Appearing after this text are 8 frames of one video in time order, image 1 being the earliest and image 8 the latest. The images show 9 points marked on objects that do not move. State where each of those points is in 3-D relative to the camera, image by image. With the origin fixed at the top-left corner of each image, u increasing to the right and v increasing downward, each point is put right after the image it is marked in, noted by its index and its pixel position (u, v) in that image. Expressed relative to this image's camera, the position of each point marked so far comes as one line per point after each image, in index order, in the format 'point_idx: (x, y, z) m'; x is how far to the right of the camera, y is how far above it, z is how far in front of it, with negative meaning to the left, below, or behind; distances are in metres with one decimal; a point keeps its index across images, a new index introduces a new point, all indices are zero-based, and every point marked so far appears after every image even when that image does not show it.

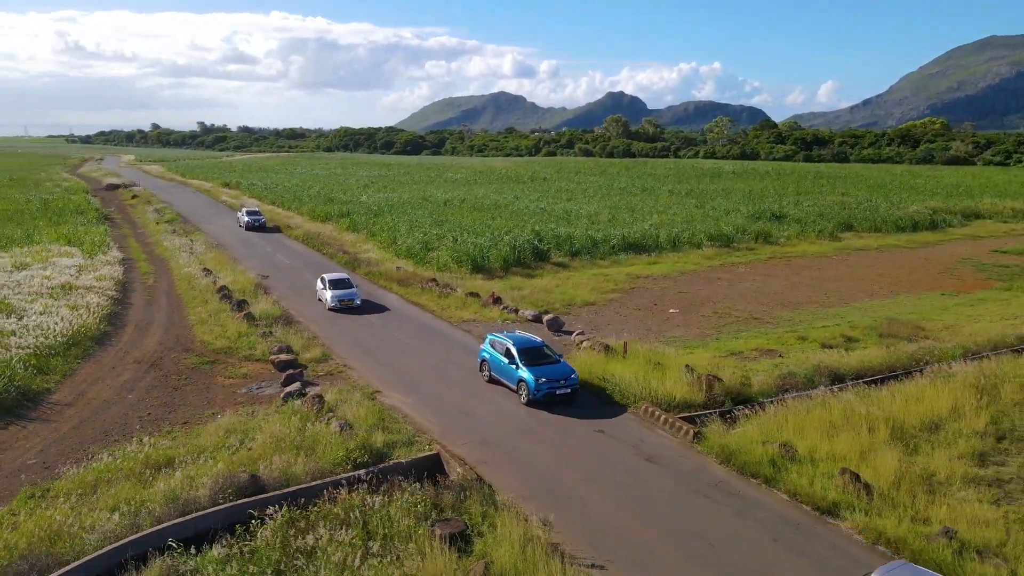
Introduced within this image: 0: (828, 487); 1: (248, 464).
0: (+5.5, -3.6, +13.2) m
1: (-5.1, -3.3, +14.2) m
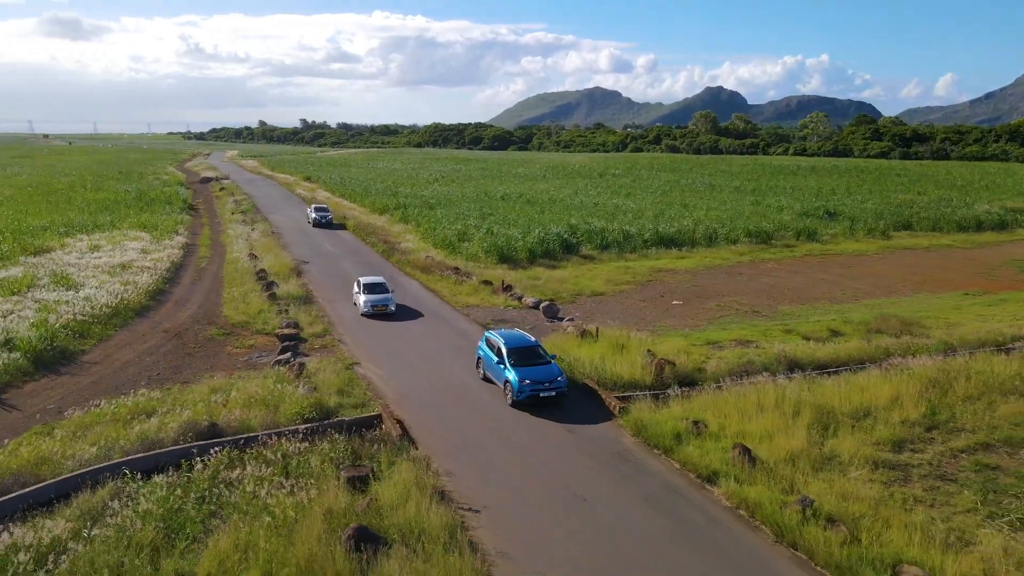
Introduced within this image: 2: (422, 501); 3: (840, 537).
0: (+3.8, -3.3, +14.2) m
1: (-6.6, -2.8, +16.5) m
2: (-1.5, -3.6, +12.3) m
3: (+5.0, -3.9, +11.6) m
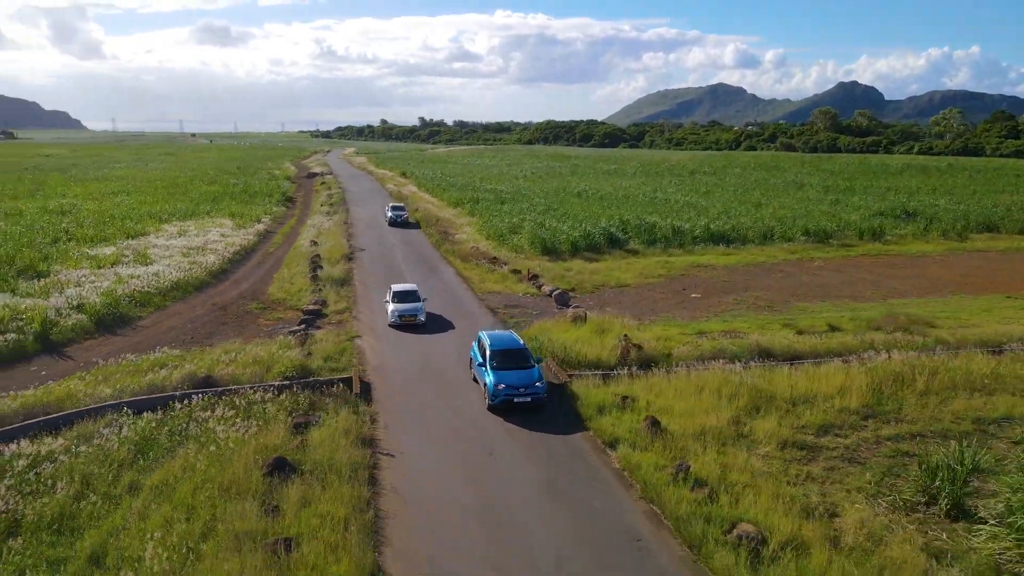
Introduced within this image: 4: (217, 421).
0: (+2.3, -3.0, +15.4) m
1: (-7.7, -2.1, +19.2) m
2: (-3.3, -3.1, +14.3) m
3: (+3.0, -3.6, +12.7) m
4: (-6.2, -2.8, +15.3) m
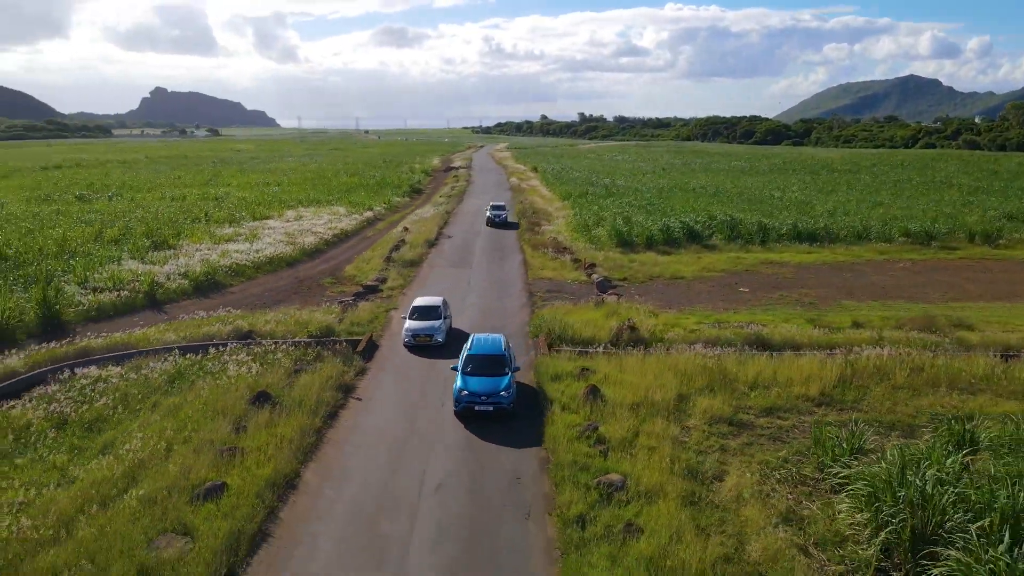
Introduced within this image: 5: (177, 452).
0: (+1.2, -2.5, +17.1) m
1: (-7.8, -1.2, +22.9) m
2: (-4.5, -2.3, +17.2) m
3: (+1.3, -3.1, +14.3) m
4: (-7.1, -1.9, +18.7) m
5: (-6.4, -3.1, +14.0) m
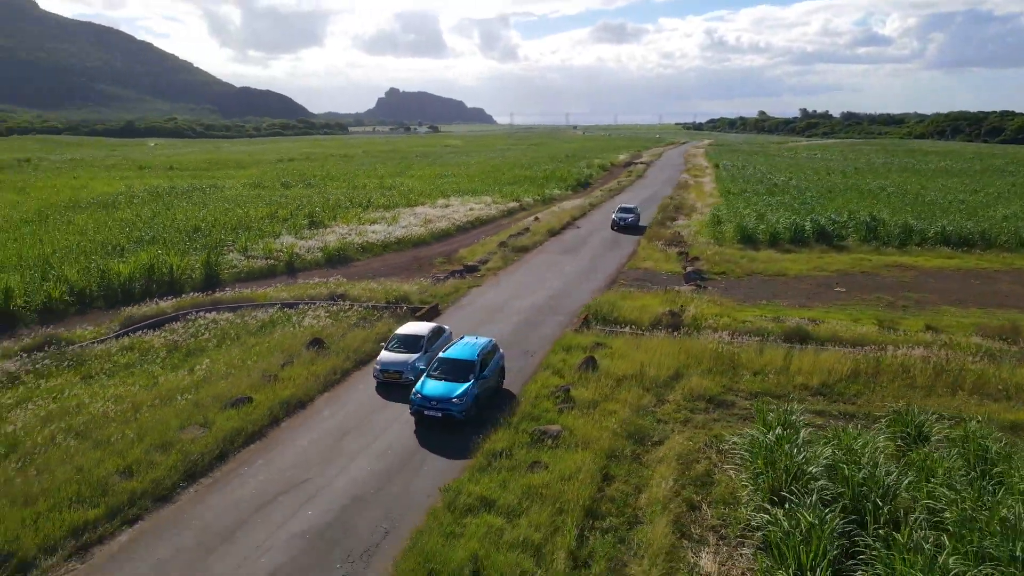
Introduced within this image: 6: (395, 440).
0: (+1.3, -1.9, +19.0) m
1: (-5.7, -0.1, +26.9) m
2: (-4.1, -1.4, +20.6) m
3: (+0.7, -2.6, +16.2) m
4: (-6.2, -0.9, +22.7) m
5: (-6.8, -2.1, +18.0) m
6: (-2.4, -3.1, +14.9) m
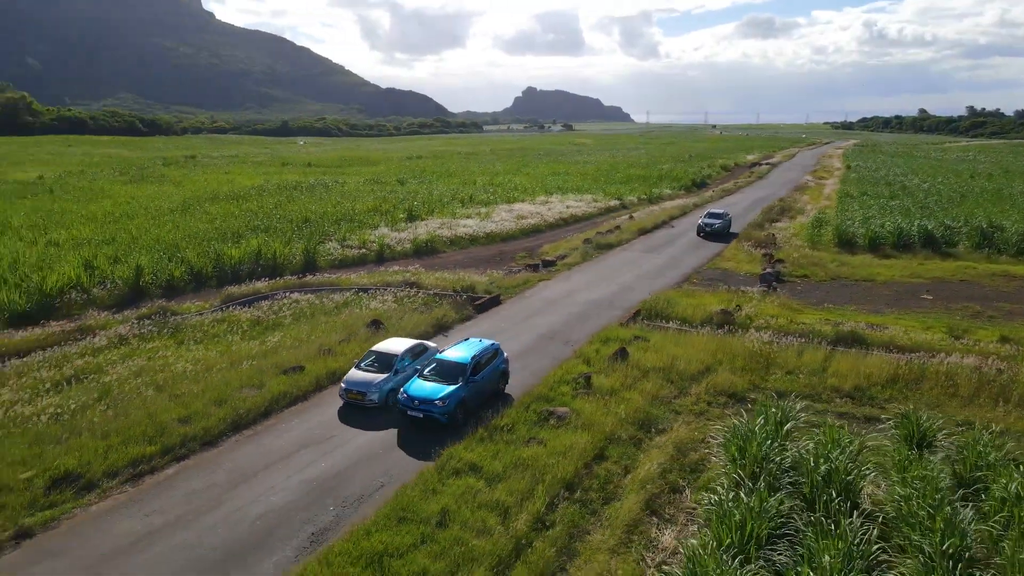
0: (+2.3, -1.7, +19.8) m
1: (-3.2, +0.3, +28.8) m
2: (-2.8, -1.0, +22.3) m
3: (+1.2, -2.4, +17.2) m
4: (-4.4, -0.4, +24.8) m
5: (-5.9, -1.6, +20.2) m
6: (-2.1, -2.7, +16.4) m
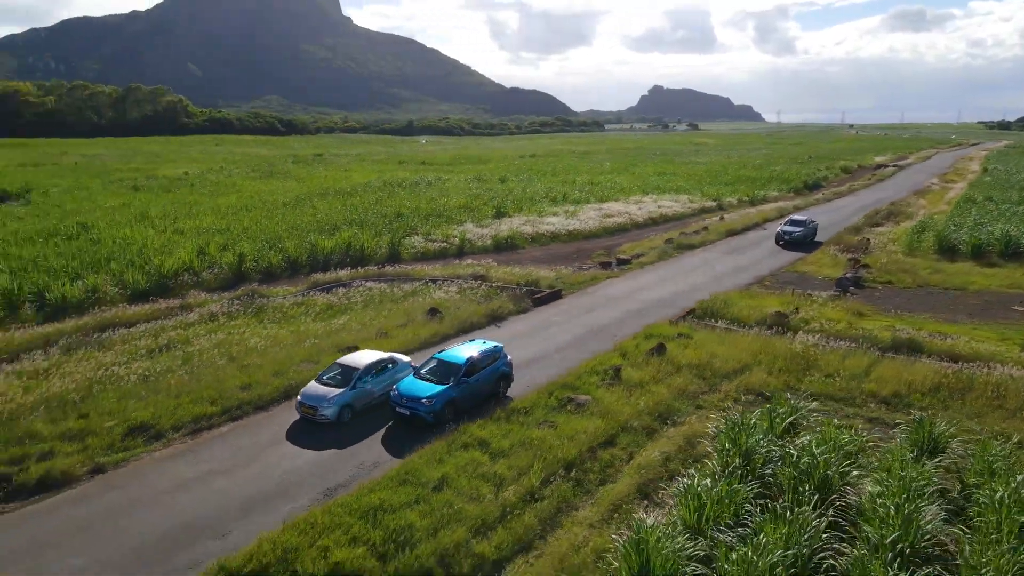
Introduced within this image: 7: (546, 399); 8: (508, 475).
0: (+3.4, -1.6, +20.3) m
1: (-0.5, +0.6, +30.0) m
2: (-1.2, -0.8, +23.6) m
3: (+1.9, -2.2, +17.9) m
4: (-2.4, -0.1, +26.3) m
5: (-4.6, -1.2, +22.0) m
6: (-1.4, -2.5, +17.7) m
7: (+0.8, -2.5, +16.8) m
8: (-0.1, -3.4, +13.3) m
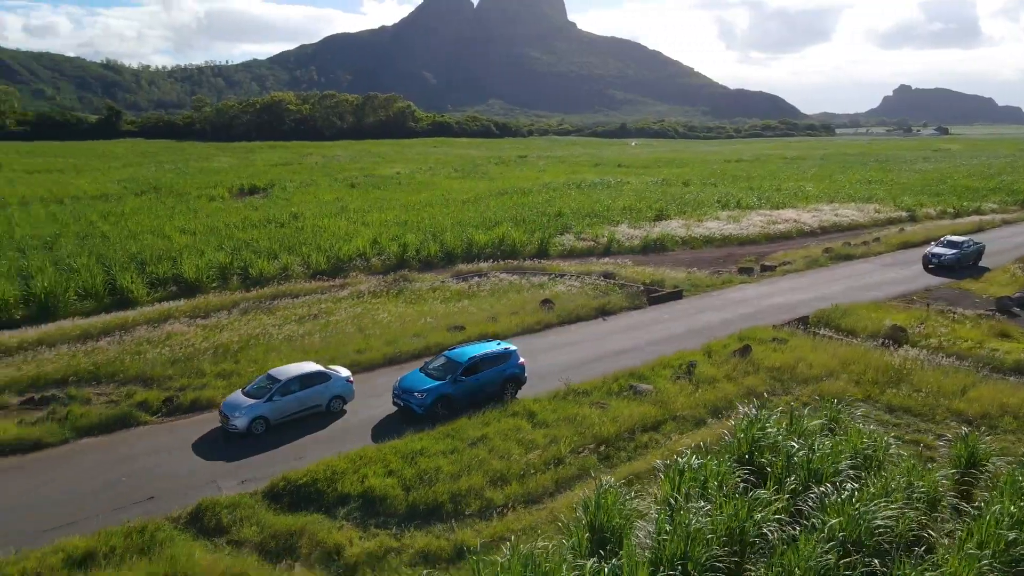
0: (+6.0, -1.7, +20.7) m
1: (+5.0, +0.7, +31.1) m
2: (+2.5, -0.6, +25.1) m
3: (+3.9, -2.1, +18.9) m
4: (+2.1, +0.1, +28.0) m
5: (-1.2, -0.8, +24.5) m
6: (+0.5, -2.2, +19.5) m
7: (+2.5, -2.3, +18.1) m
8: (+0.6, -3.1, +14.9) m
